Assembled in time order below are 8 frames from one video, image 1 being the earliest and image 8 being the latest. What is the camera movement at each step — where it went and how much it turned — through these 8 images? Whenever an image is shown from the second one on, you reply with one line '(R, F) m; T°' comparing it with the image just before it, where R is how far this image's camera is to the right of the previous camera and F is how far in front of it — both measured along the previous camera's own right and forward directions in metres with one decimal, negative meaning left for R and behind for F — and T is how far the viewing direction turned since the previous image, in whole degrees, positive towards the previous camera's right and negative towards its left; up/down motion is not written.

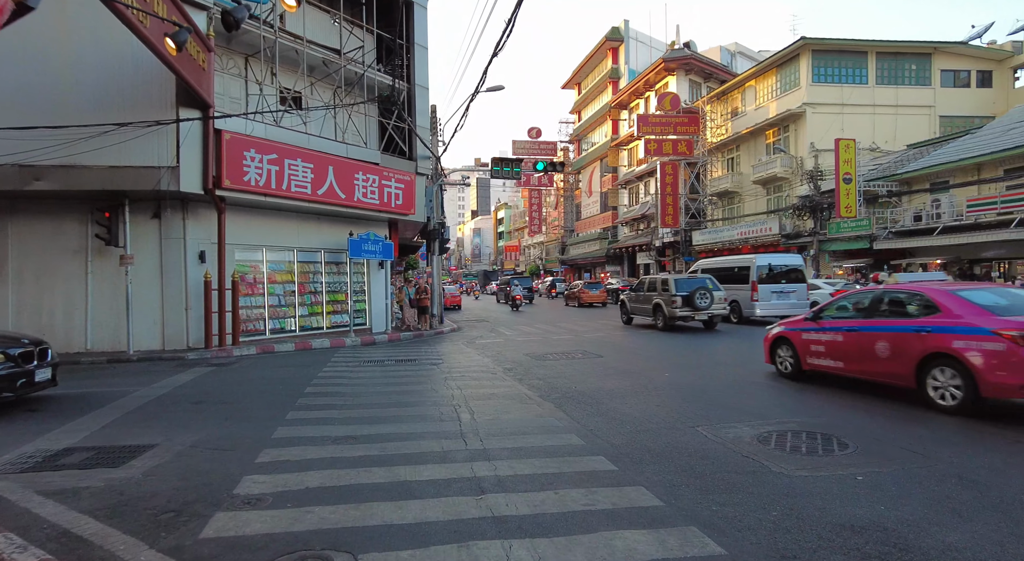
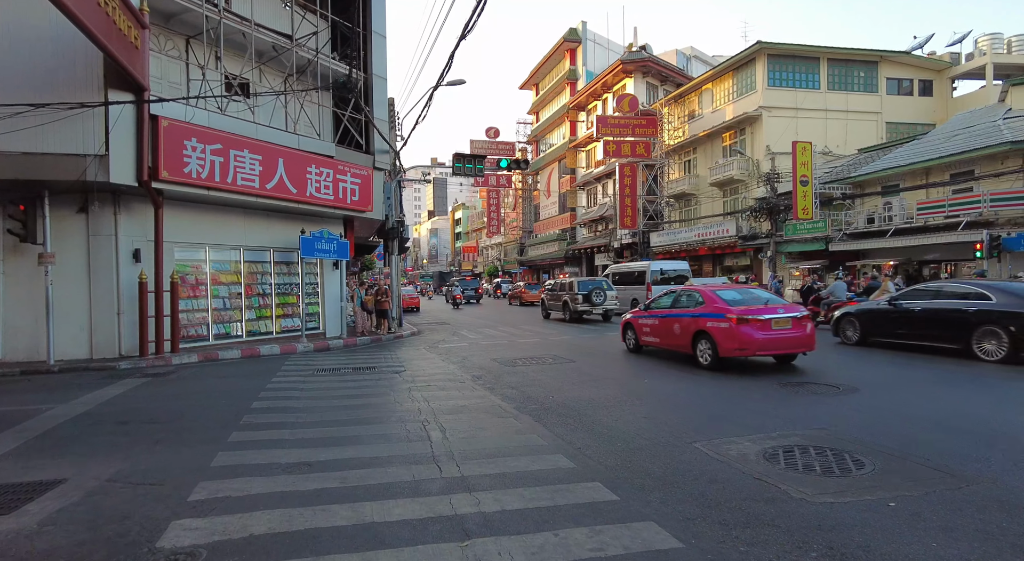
(-0.2, +0.7) m; +4°
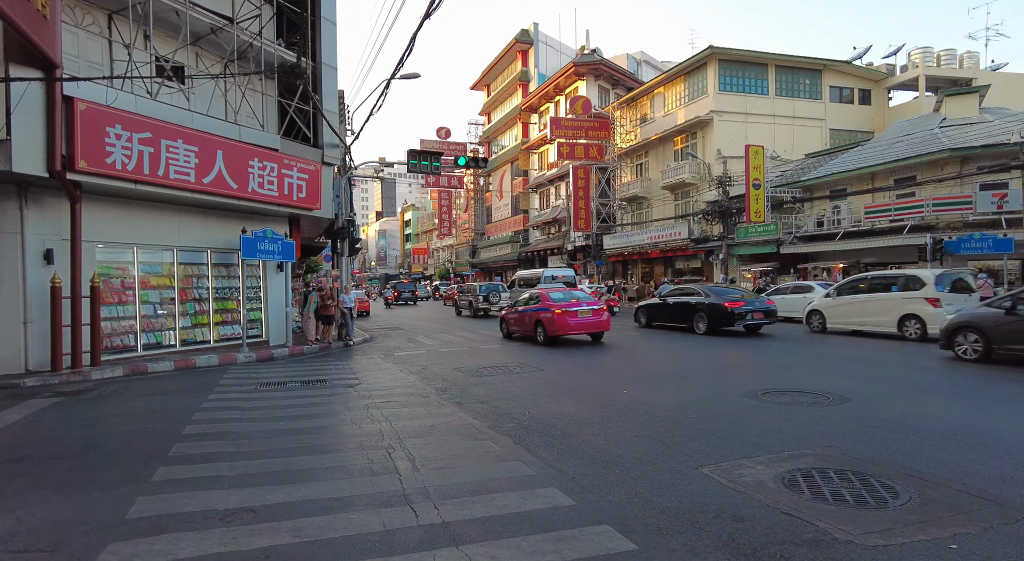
(-0.3, +0.8) m; +5°
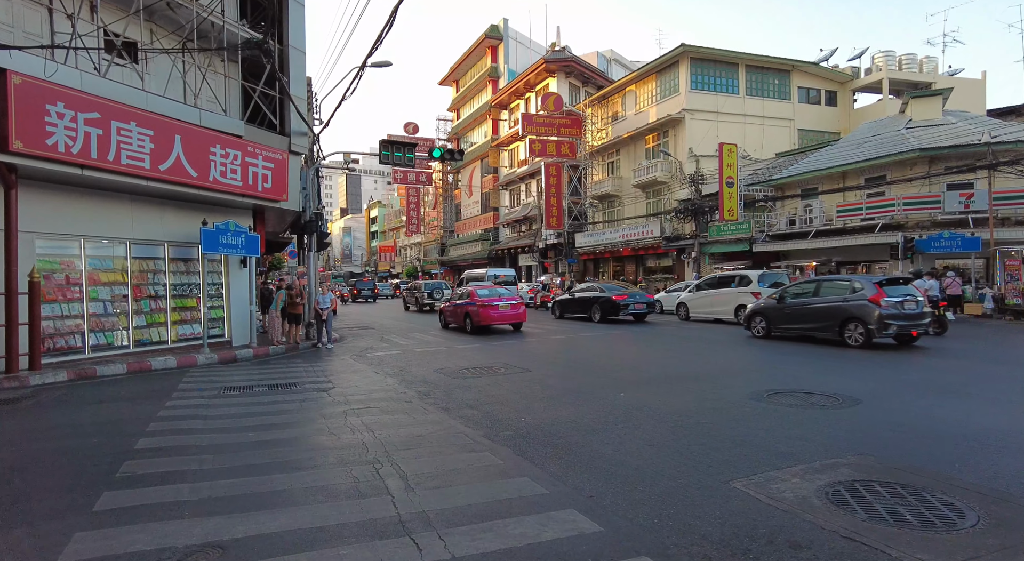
(-0.3, +0.7) m; +3°
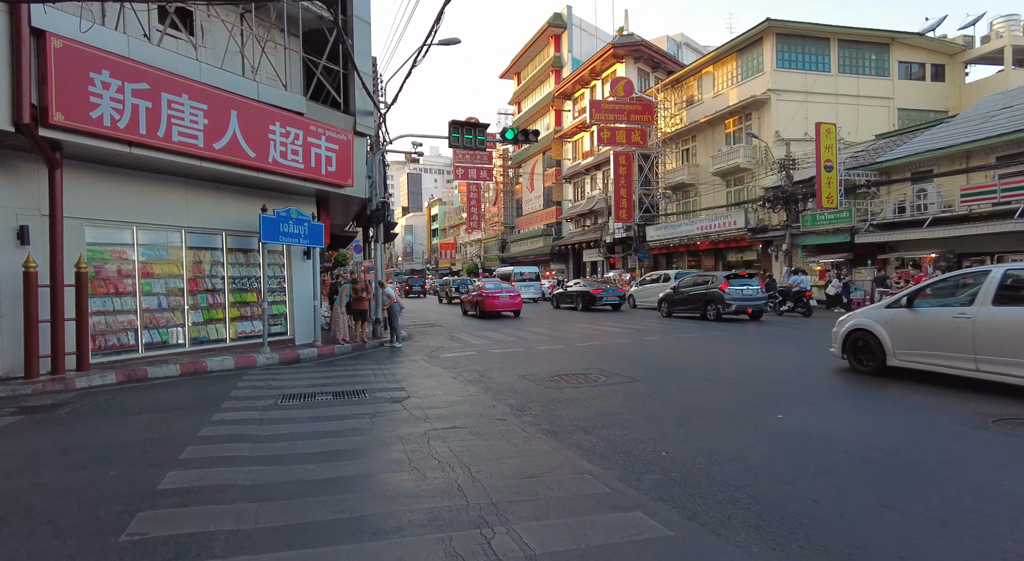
(-0.7, +1.8) m; -6°
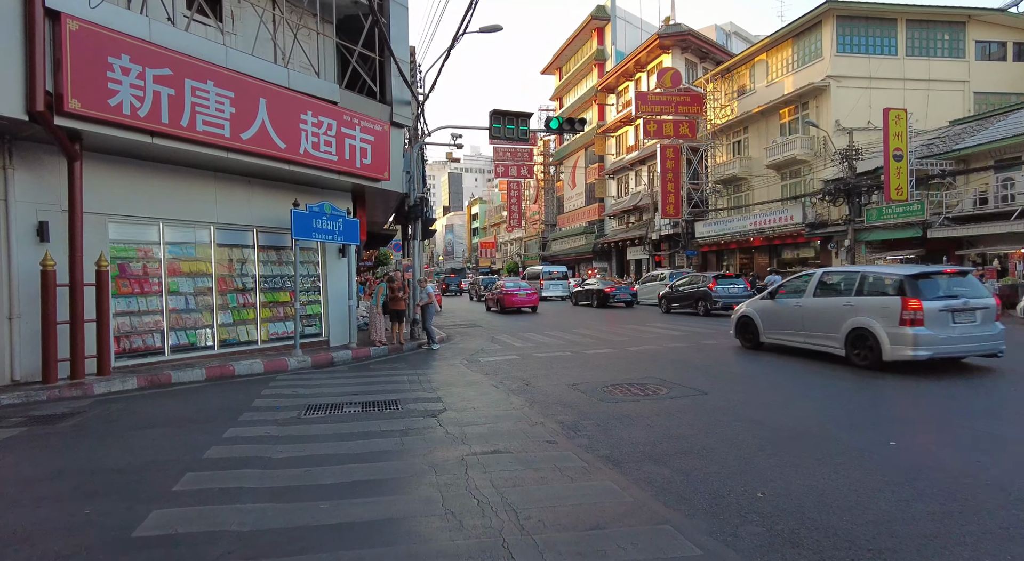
(-0.1, +1.0) m; -4°
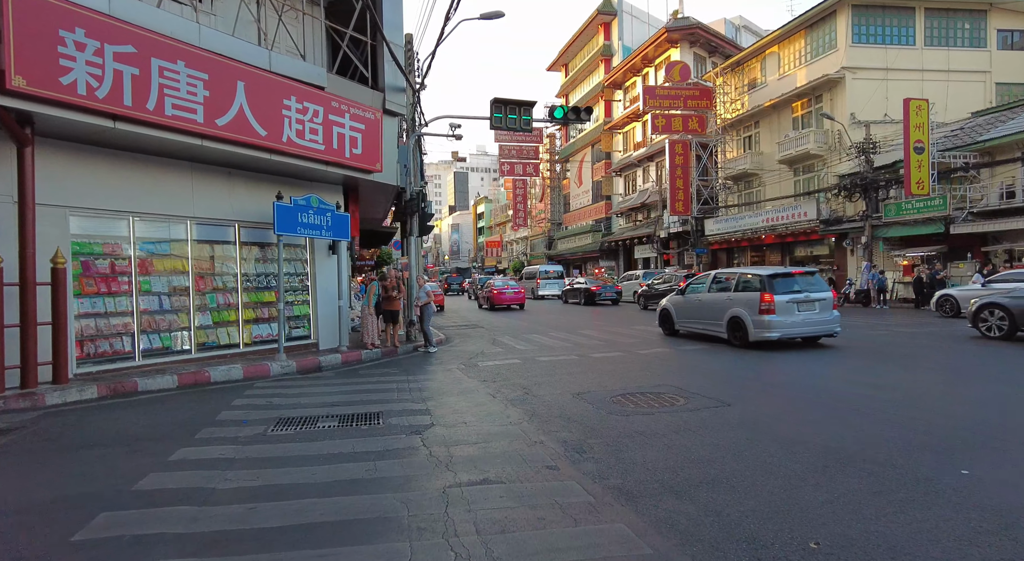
(+0.1, +0.9) m; -1°
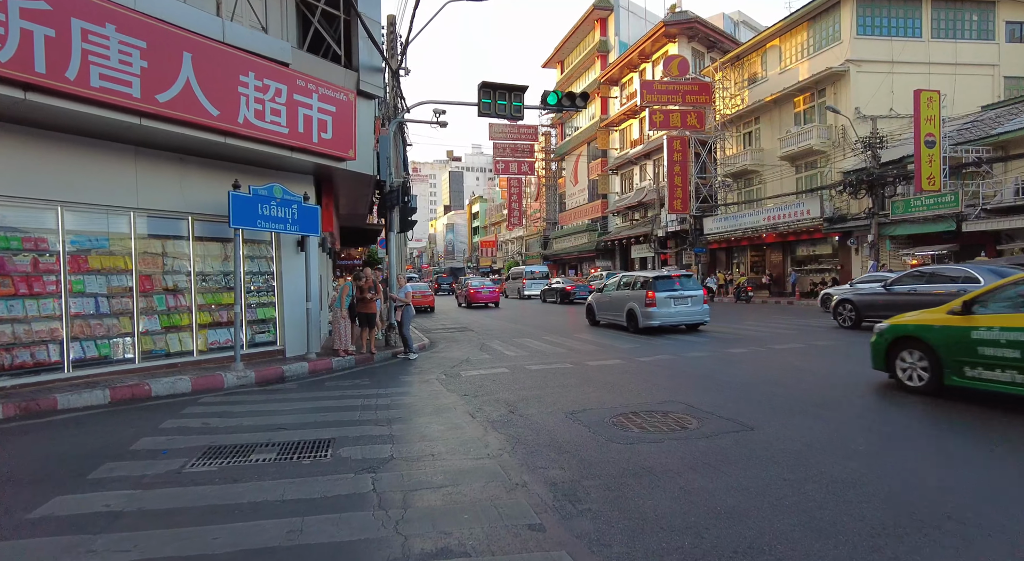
(+0.2, +1.2) m; 0°
